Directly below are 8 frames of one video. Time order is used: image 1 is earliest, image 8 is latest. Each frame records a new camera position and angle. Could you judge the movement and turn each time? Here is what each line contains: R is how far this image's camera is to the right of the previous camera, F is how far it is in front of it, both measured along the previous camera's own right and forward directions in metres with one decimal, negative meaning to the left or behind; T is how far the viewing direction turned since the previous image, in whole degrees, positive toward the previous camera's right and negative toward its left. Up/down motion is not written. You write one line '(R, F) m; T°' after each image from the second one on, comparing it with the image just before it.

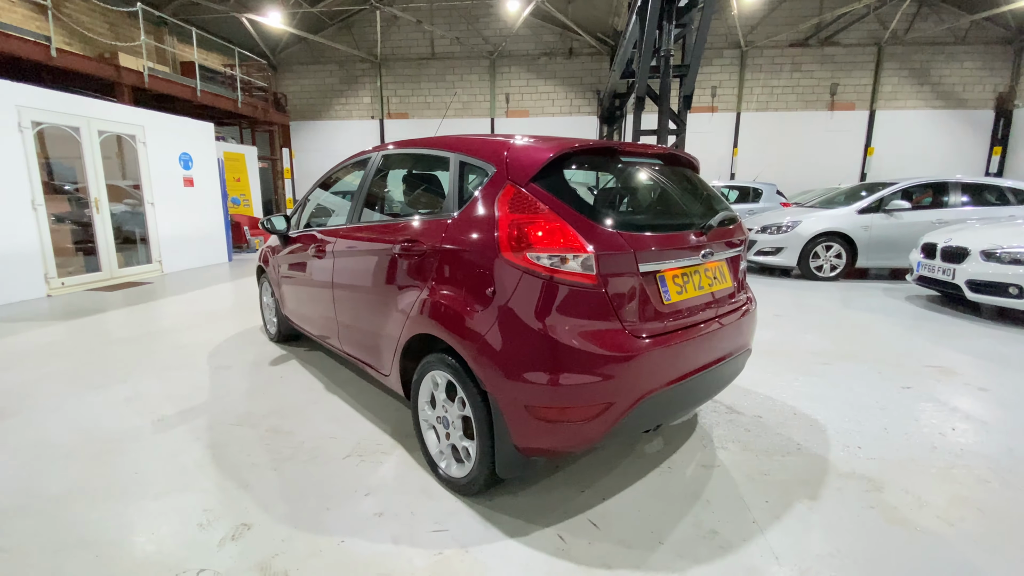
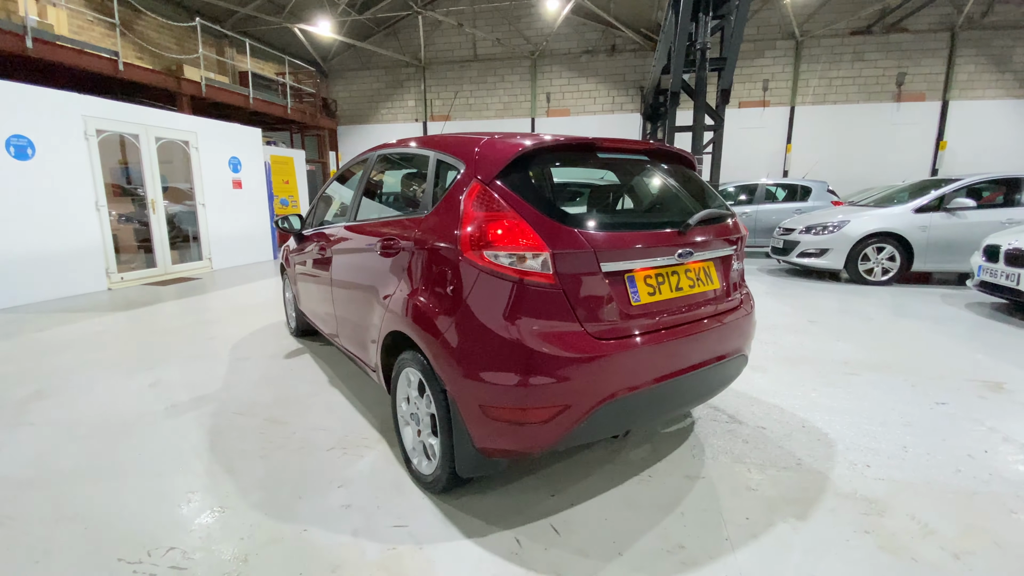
(+0.3, 0.0) m; -6°
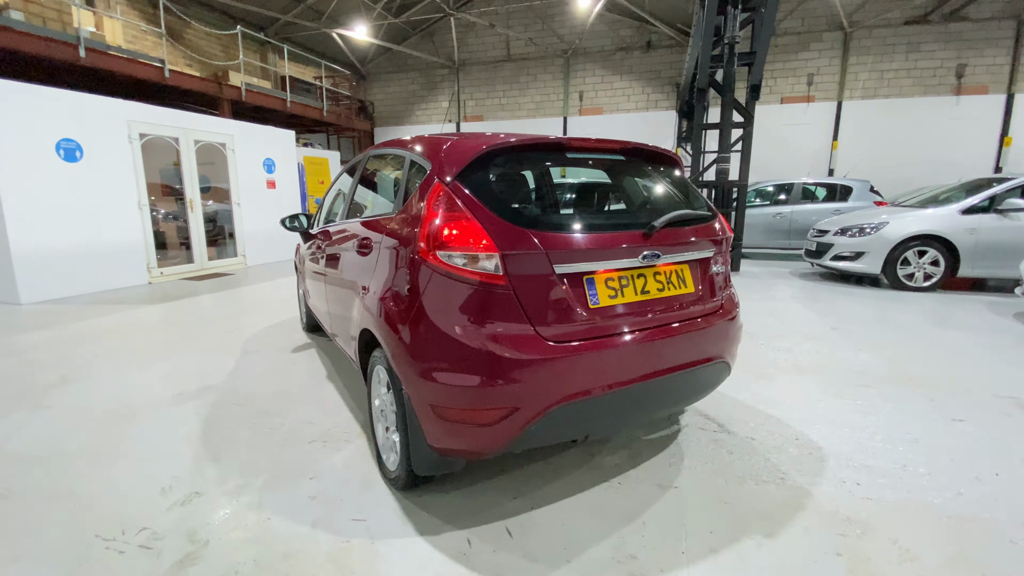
(+0.3, 0.0) m; -5°
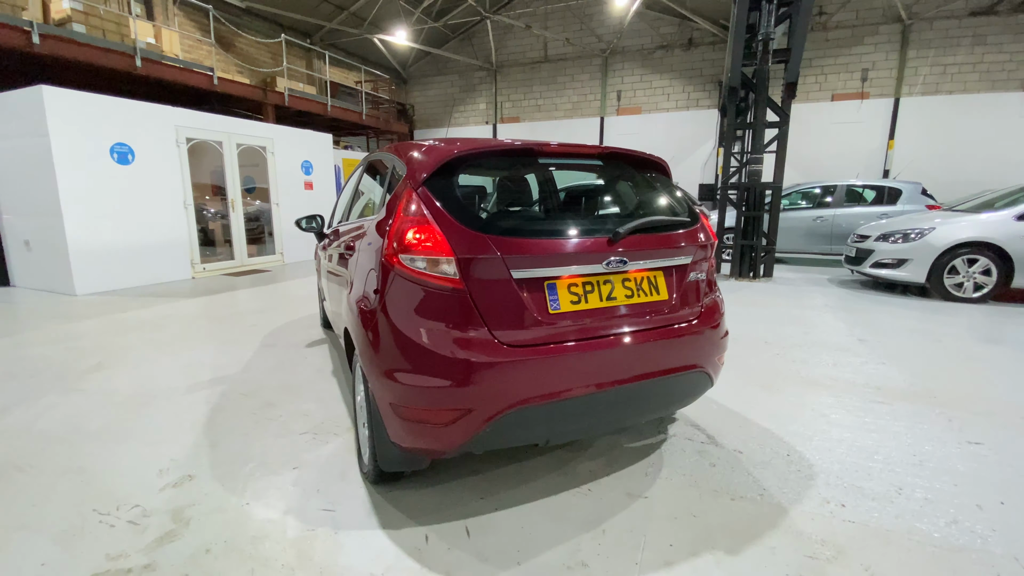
(+0.3, 0.0) m; -5°
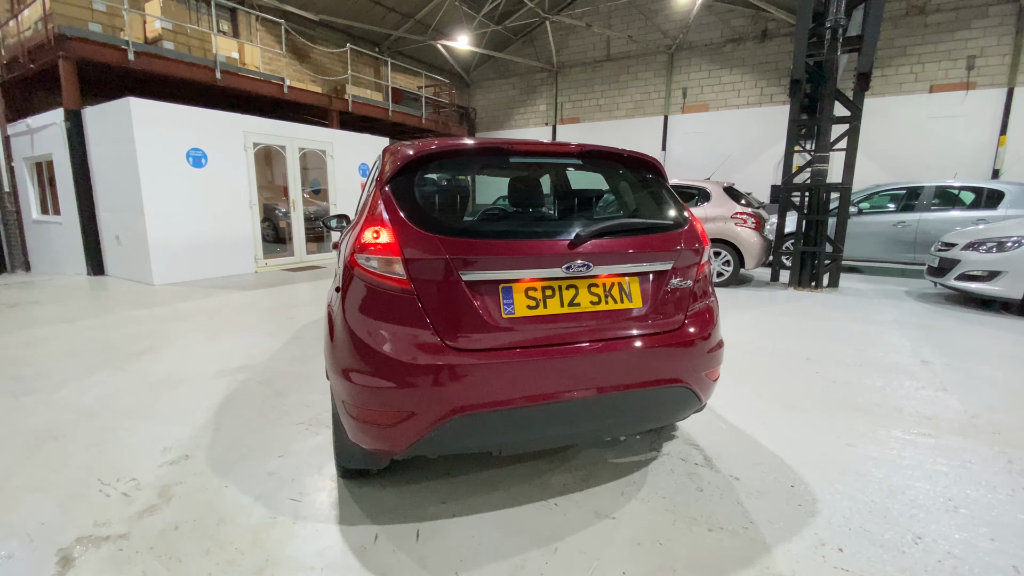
(+0.4, +0.1) m; -8°
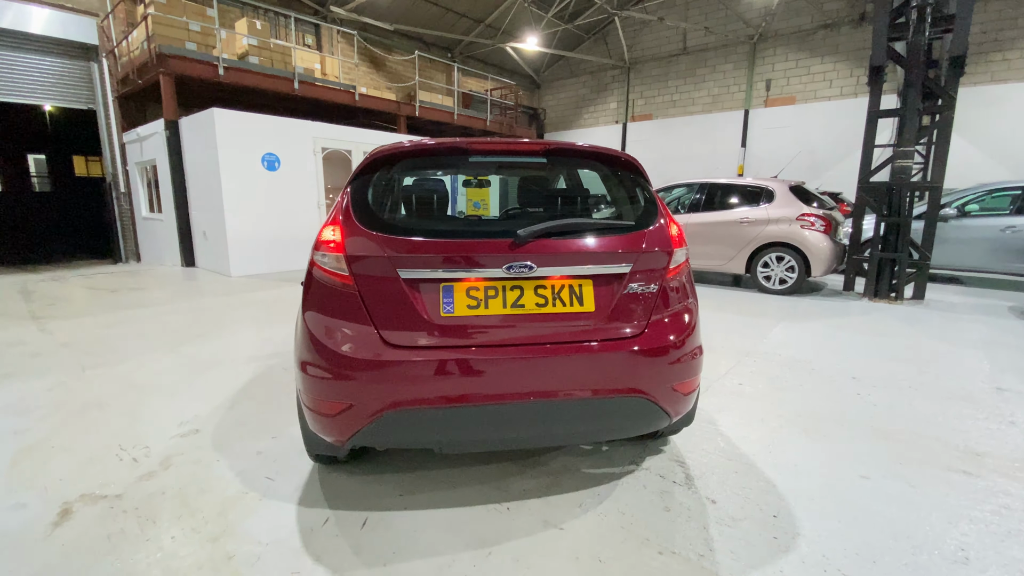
(+0.4, 0.0) m; -9°
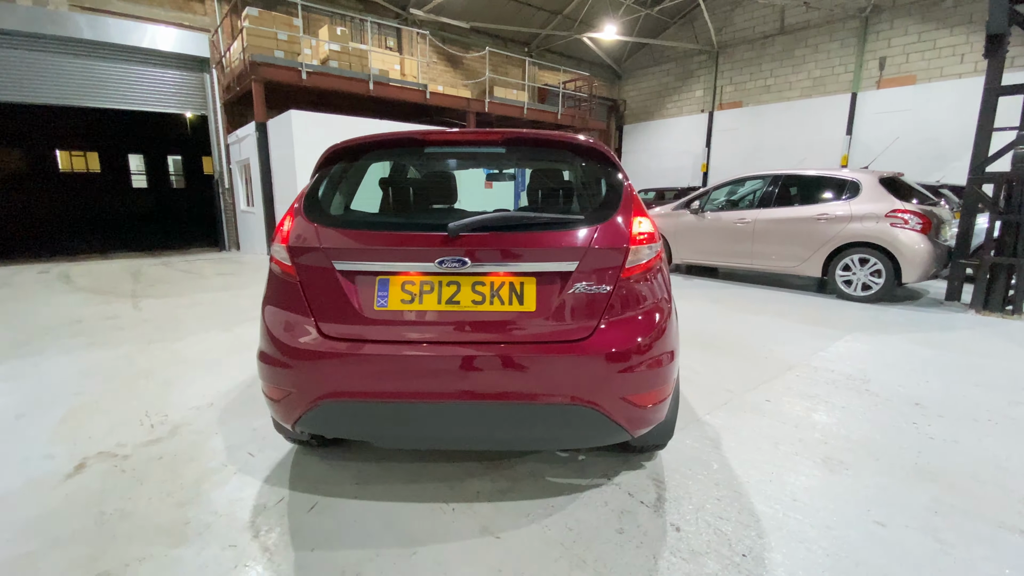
(+0.5, +0.1) m; -10°
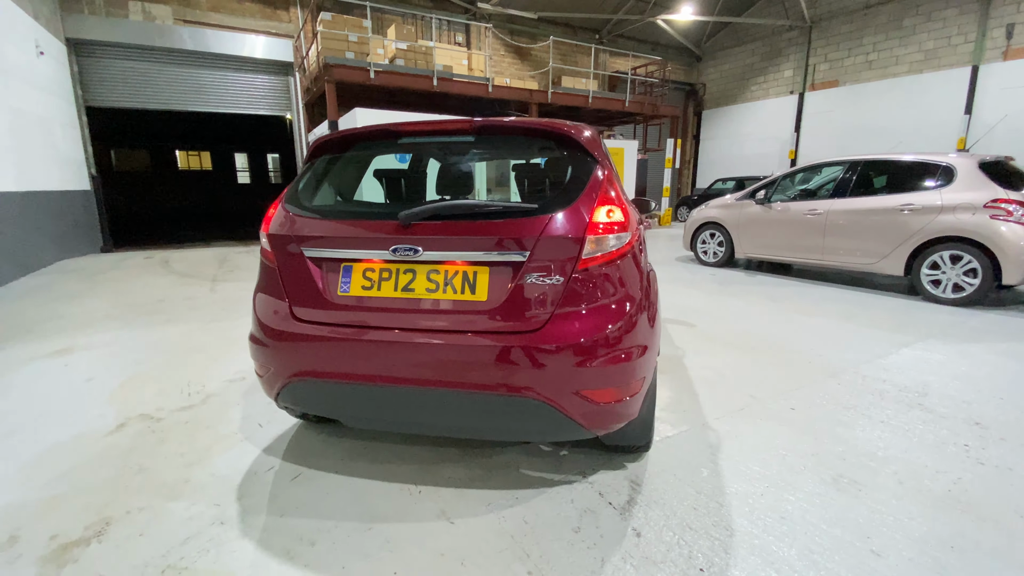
(+0.4, 0.0) m; -9°
